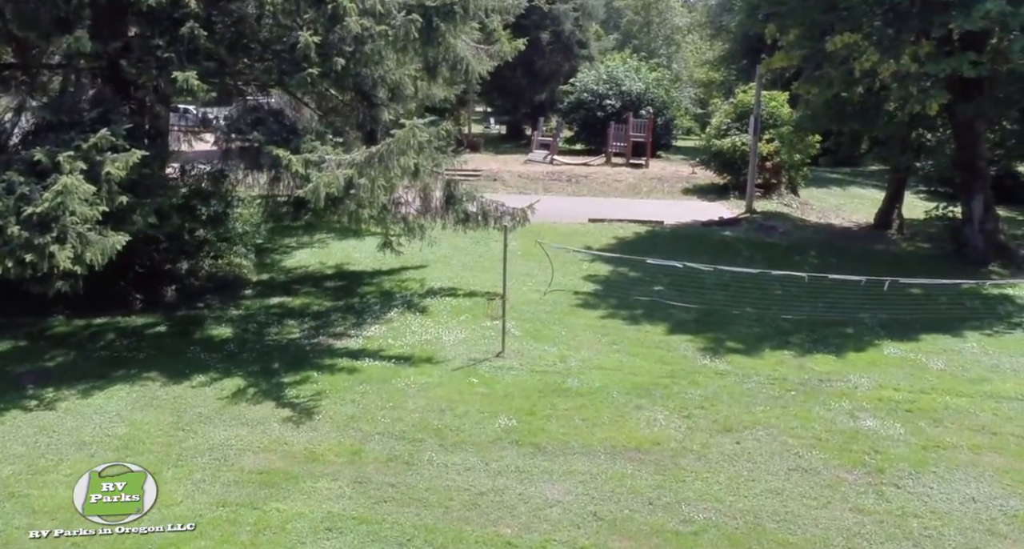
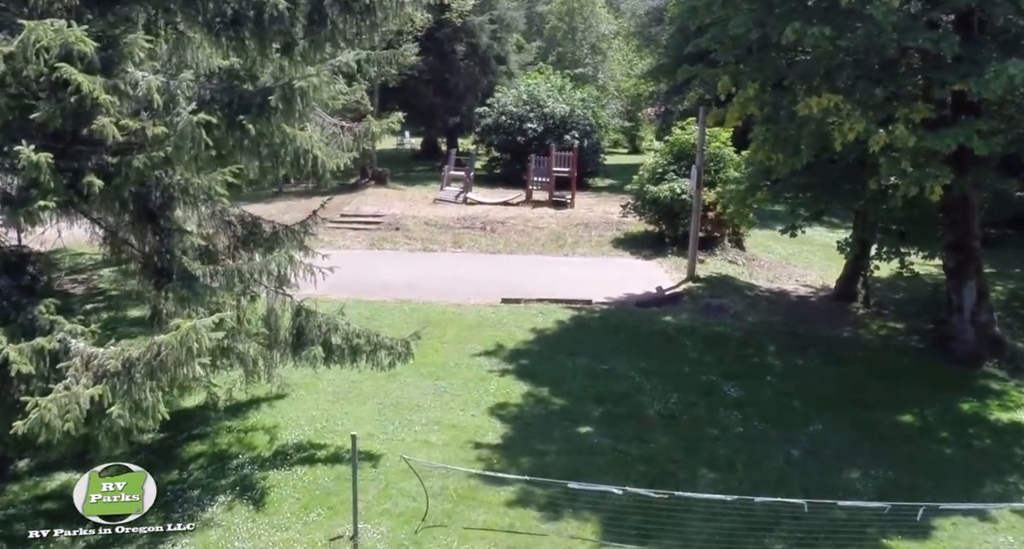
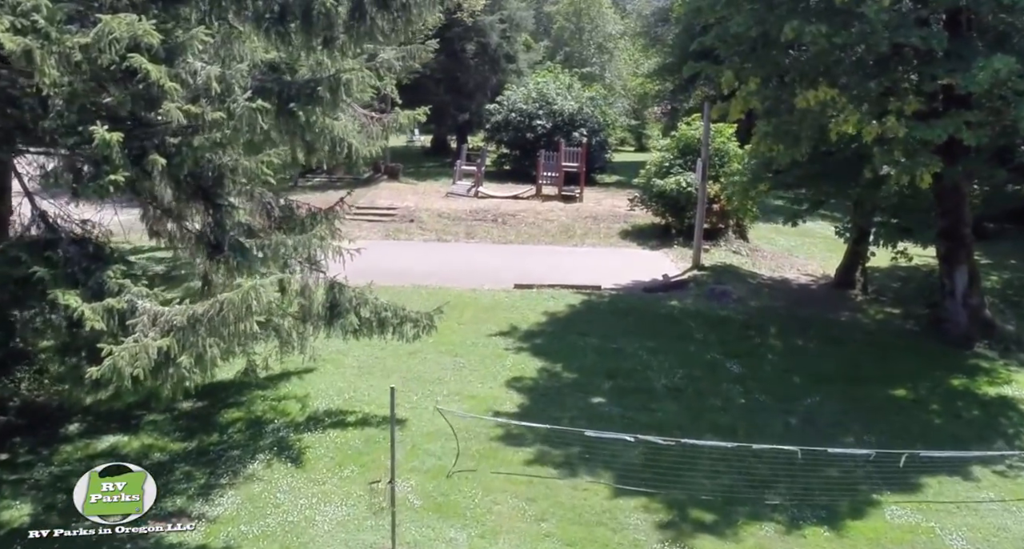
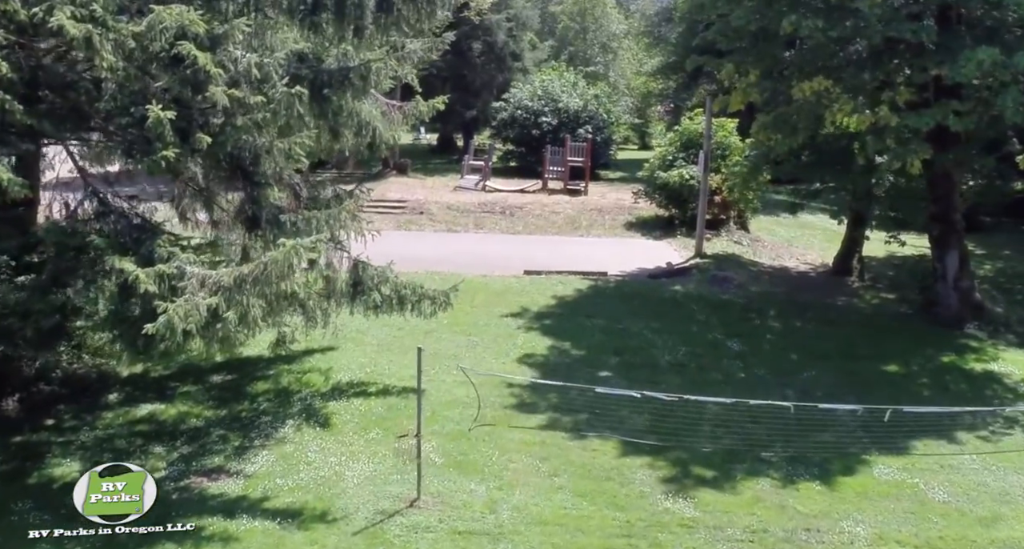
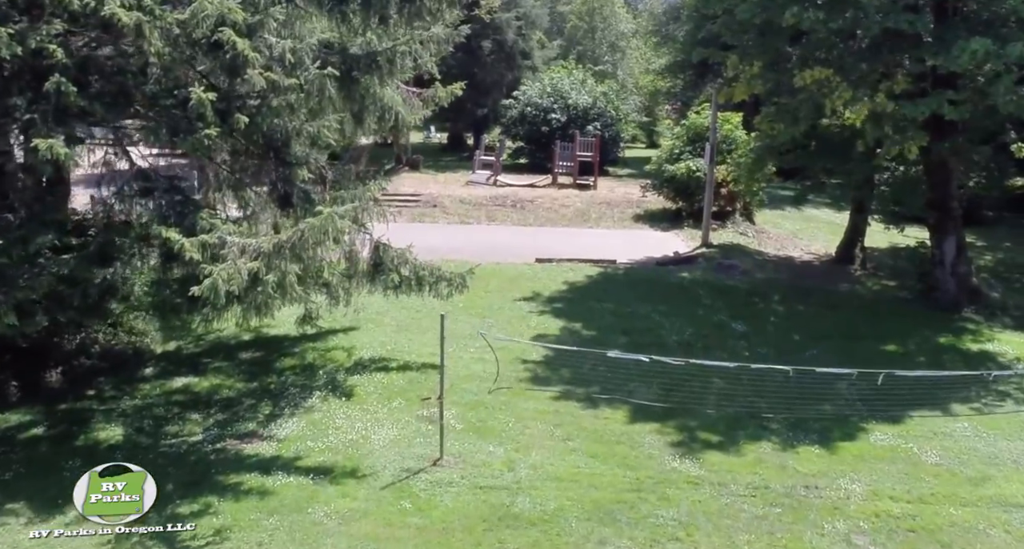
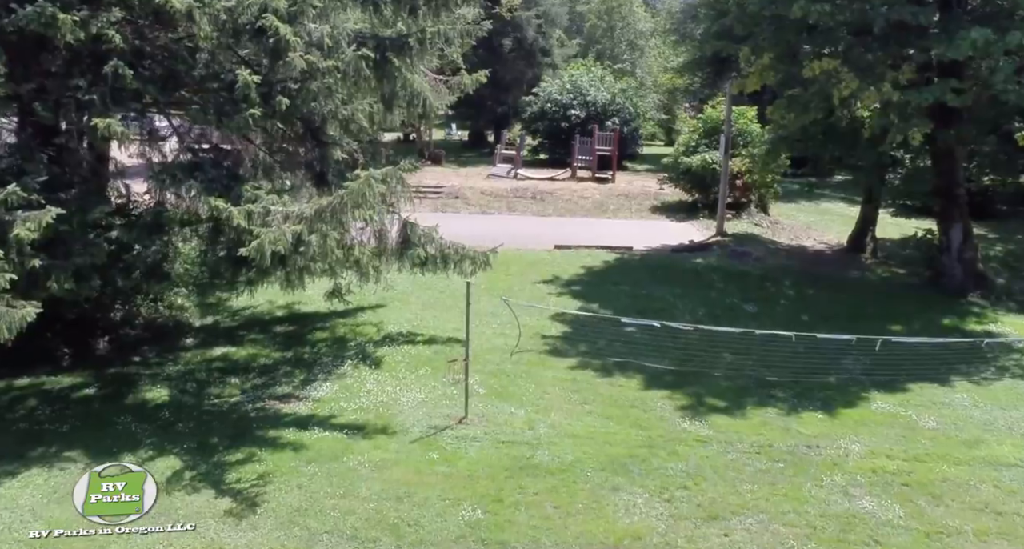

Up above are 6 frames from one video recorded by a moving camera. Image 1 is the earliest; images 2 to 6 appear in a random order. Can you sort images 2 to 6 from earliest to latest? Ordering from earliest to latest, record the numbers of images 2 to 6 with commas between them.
6, 5, 4, 3, 2
